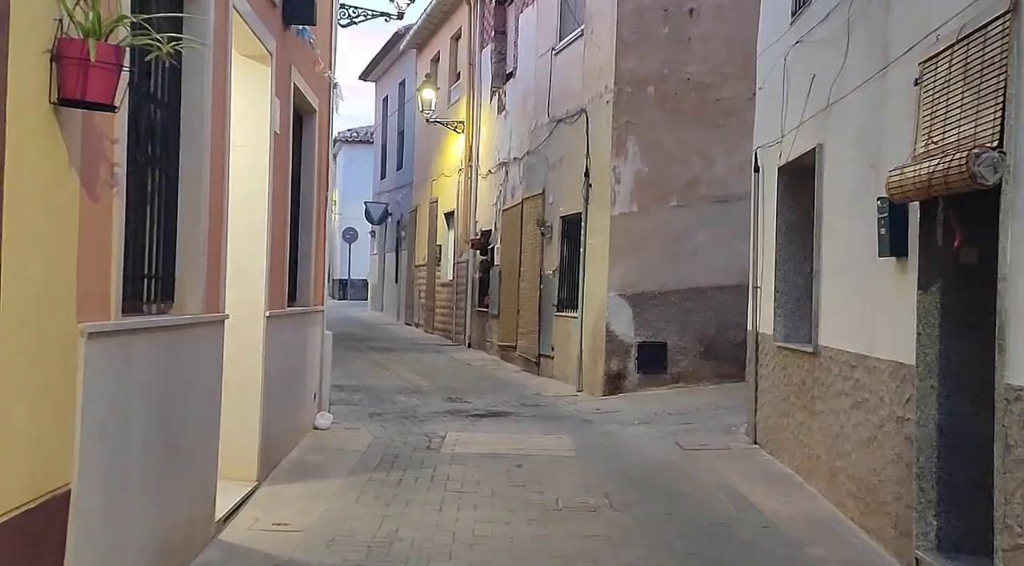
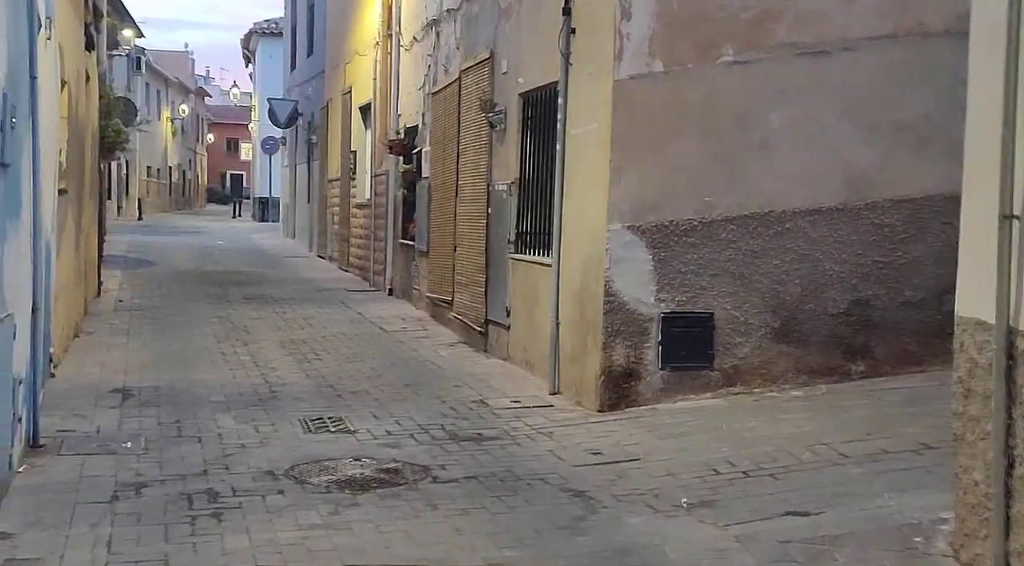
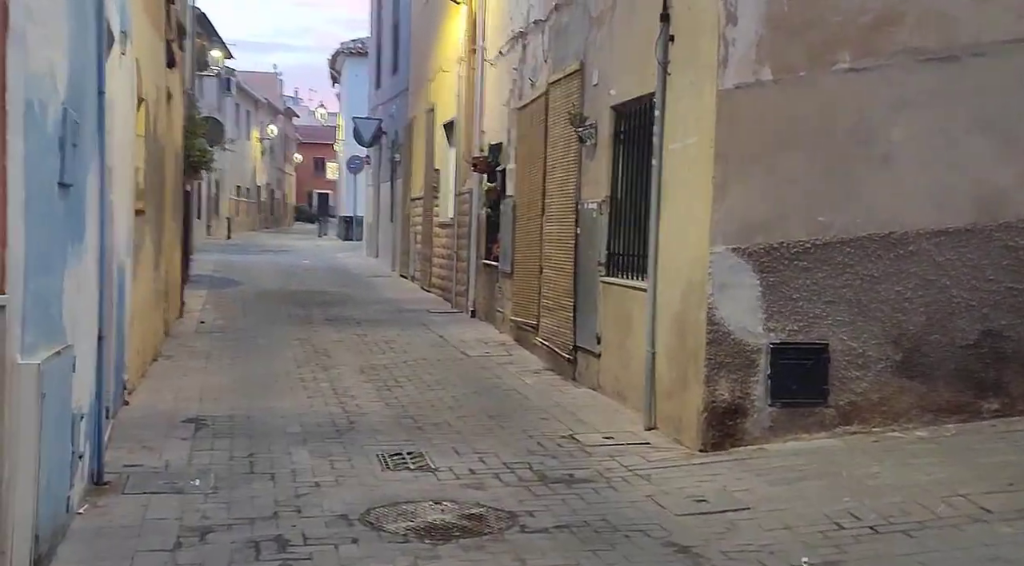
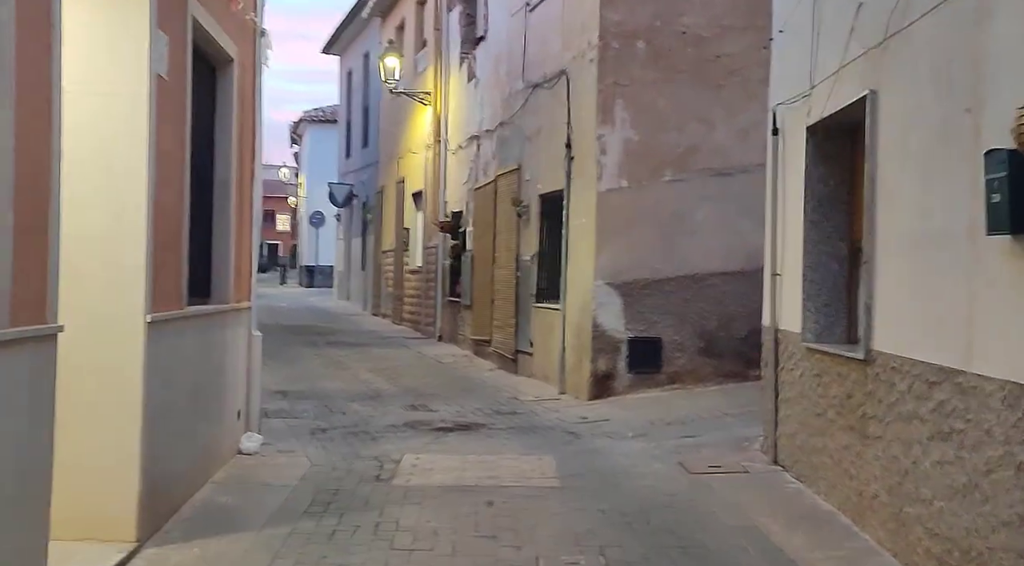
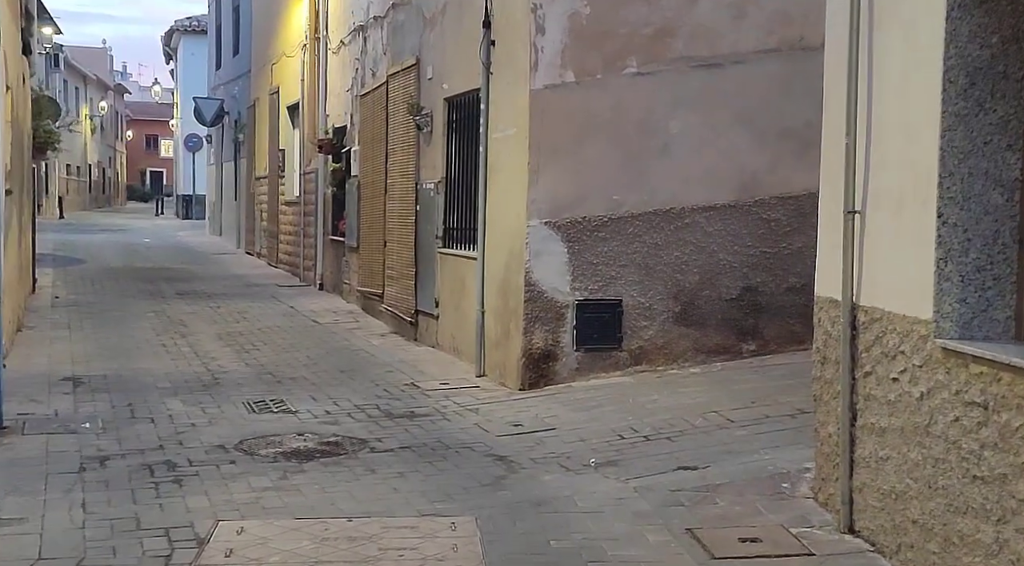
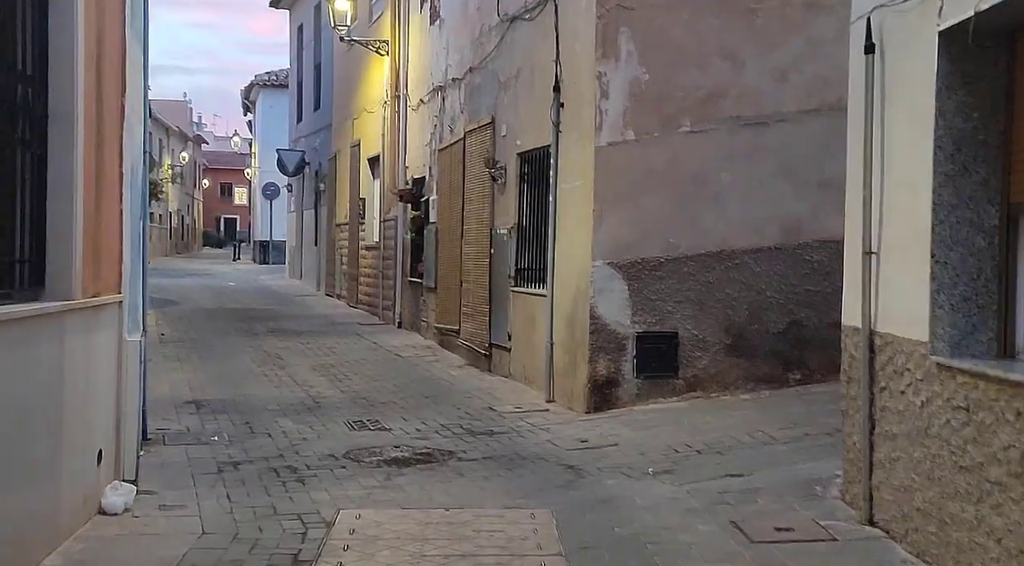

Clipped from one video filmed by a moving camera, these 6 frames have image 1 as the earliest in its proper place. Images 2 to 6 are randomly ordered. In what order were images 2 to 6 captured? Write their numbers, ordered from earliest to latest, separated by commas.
4, 6, 5, 2, 3
